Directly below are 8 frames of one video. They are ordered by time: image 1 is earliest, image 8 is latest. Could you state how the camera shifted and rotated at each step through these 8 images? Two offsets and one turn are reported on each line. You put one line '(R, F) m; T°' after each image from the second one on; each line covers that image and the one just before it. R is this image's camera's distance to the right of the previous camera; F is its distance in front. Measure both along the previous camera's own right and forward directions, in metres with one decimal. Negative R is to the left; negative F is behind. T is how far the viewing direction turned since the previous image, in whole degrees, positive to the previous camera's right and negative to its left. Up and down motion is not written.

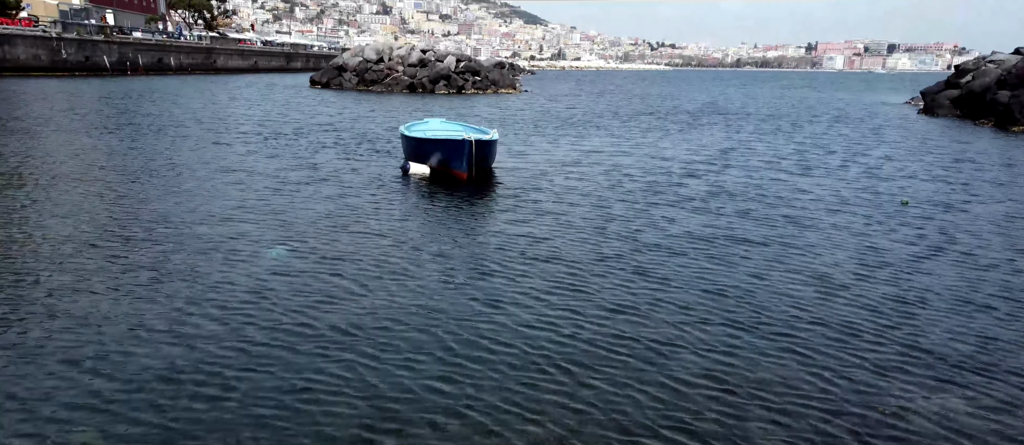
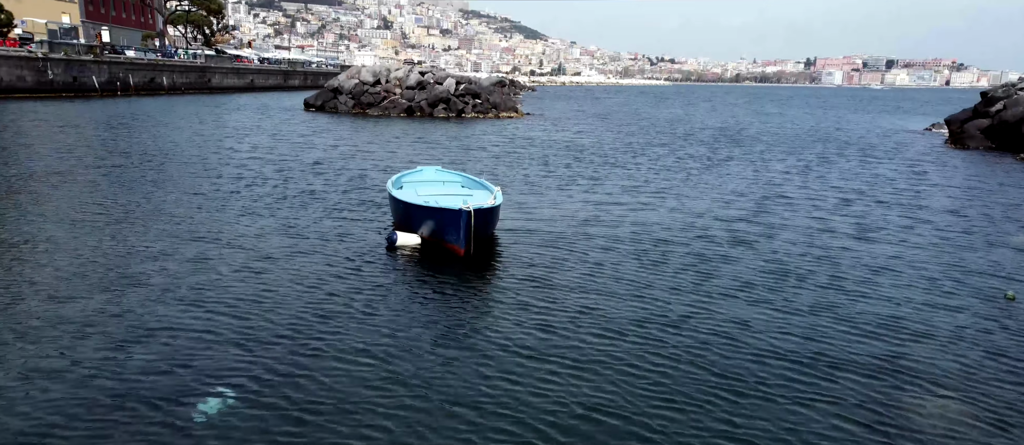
(-0.3, +2.2) m; 0°
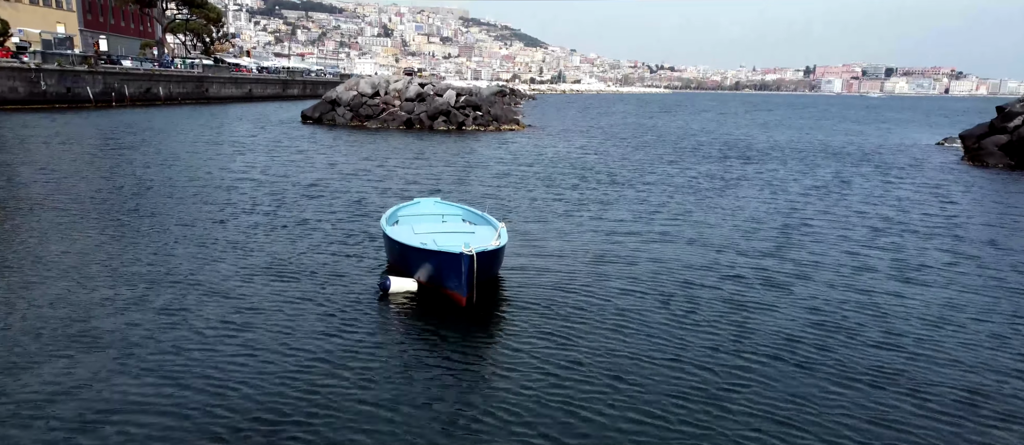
(-0.2, +1.1) m; 0°
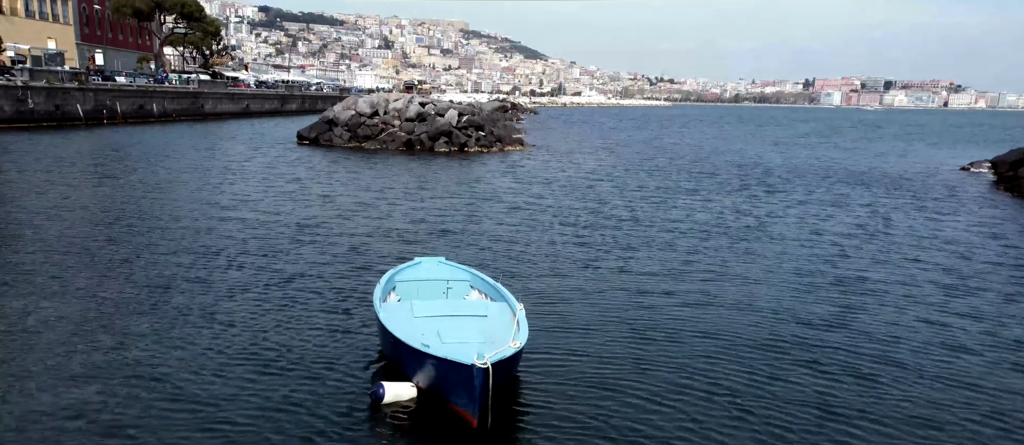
(-0.3, +2.0) m; 0°
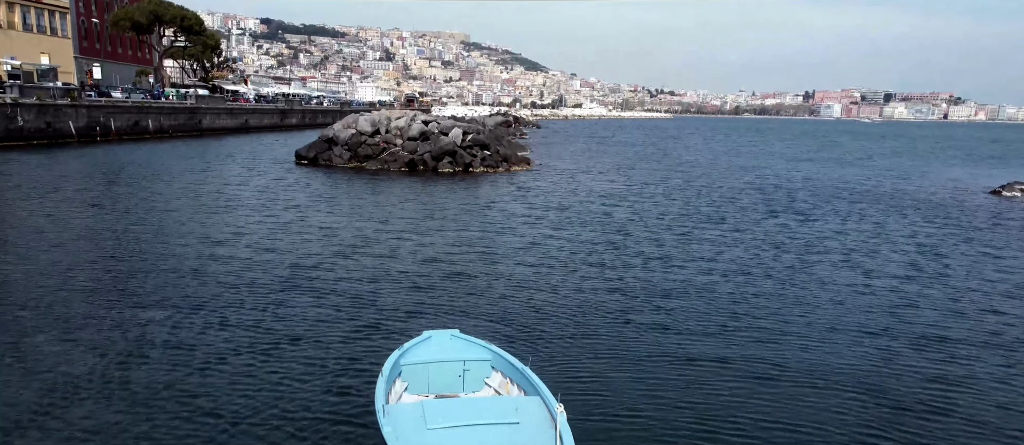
(-0.5, +2.0) m; 0°
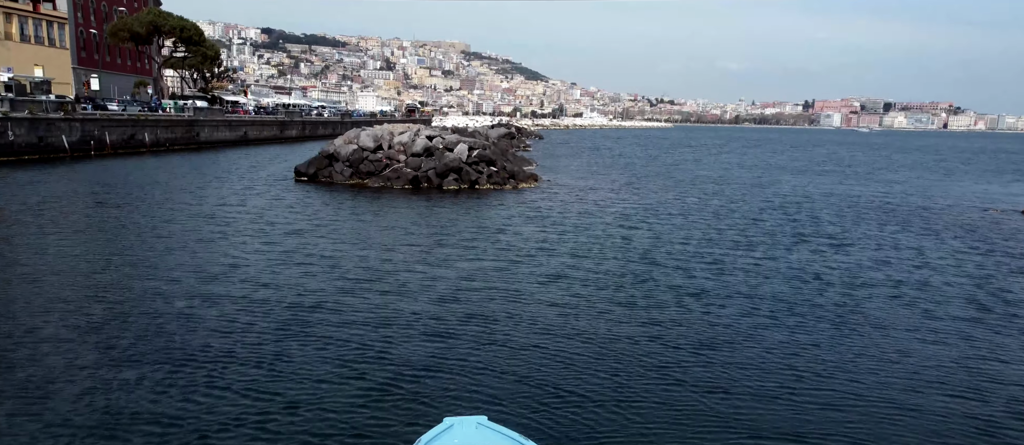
(-0.5, +1.8) m; 0°
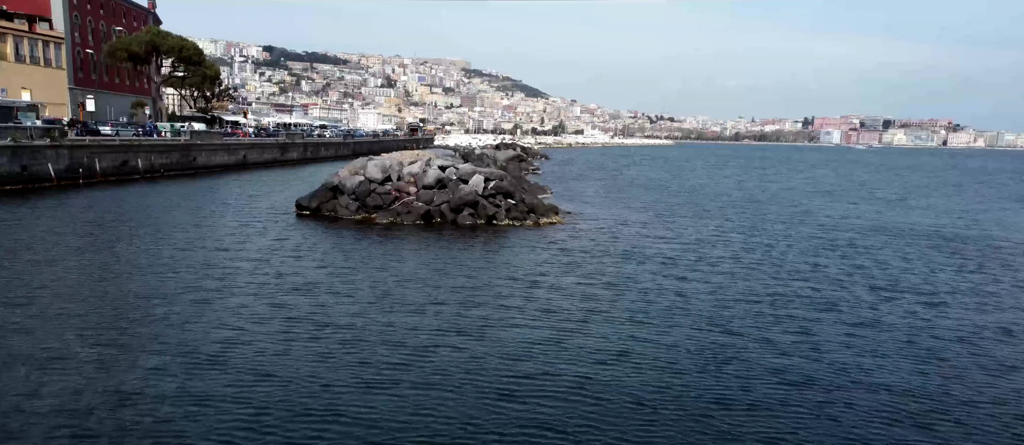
(-1.2, +3.7) m; 0°
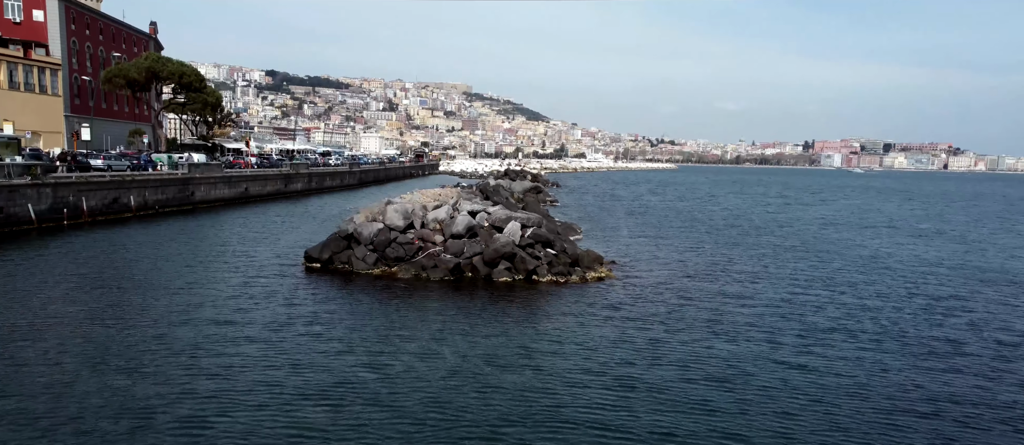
(-2.1, +5.7) m; 0°
